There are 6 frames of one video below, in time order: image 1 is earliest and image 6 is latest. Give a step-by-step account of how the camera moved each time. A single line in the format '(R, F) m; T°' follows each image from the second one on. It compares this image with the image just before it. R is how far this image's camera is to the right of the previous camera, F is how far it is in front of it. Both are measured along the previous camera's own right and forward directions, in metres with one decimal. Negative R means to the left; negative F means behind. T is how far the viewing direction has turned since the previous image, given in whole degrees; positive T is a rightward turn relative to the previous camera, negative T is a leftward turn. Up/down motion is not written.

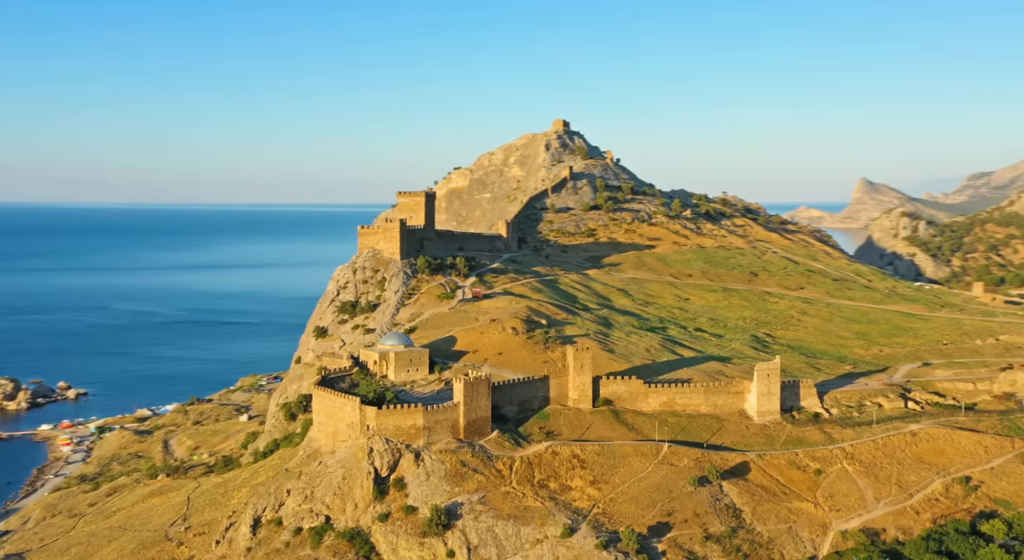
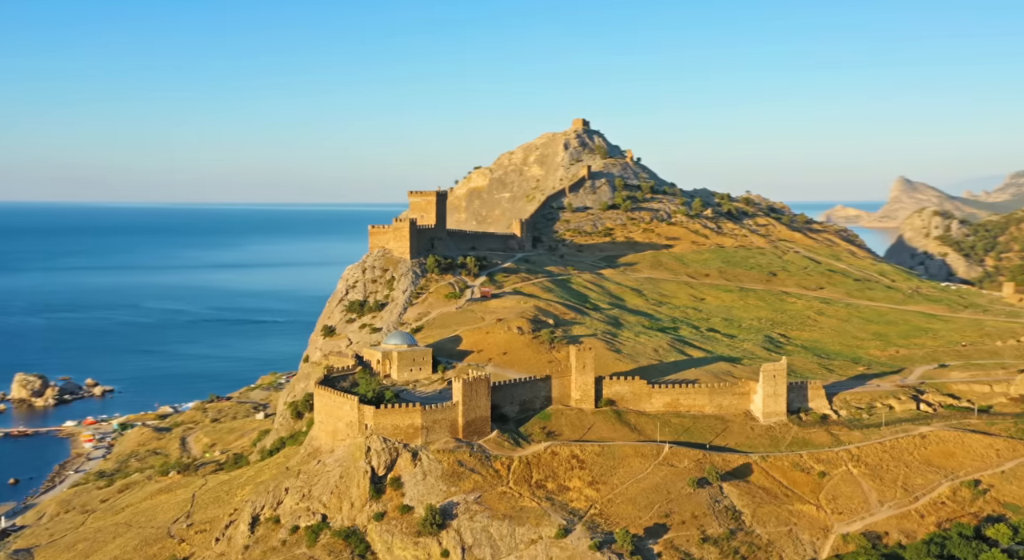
(+1.1, +0.1) m; -2°
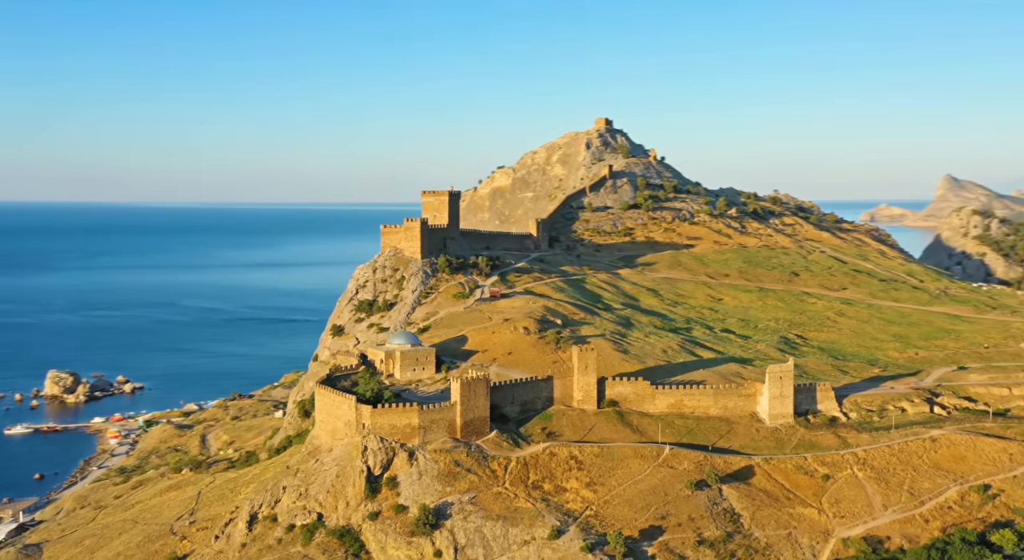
(+1.3, +0.1) m; -2°
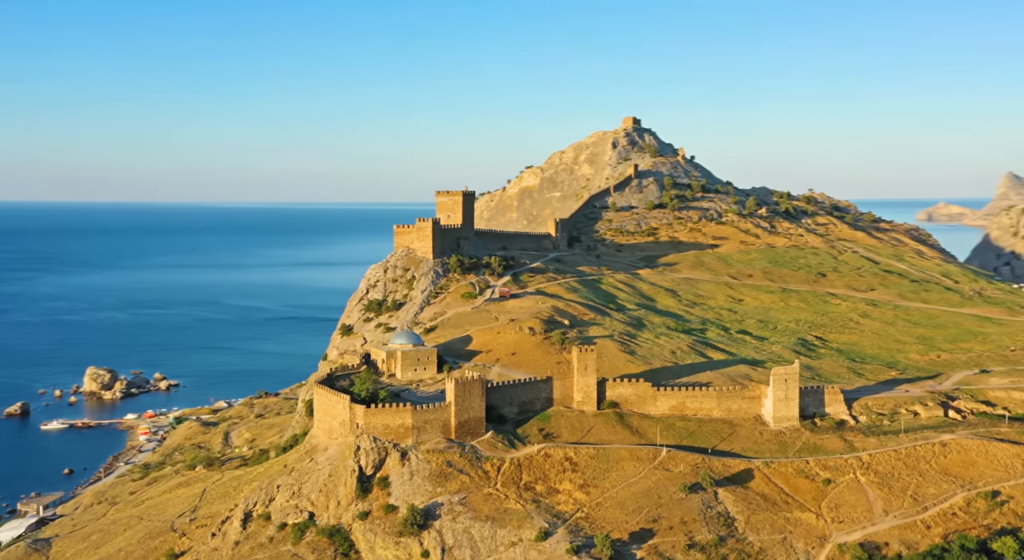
(+1.8, +0.1) m; -2°
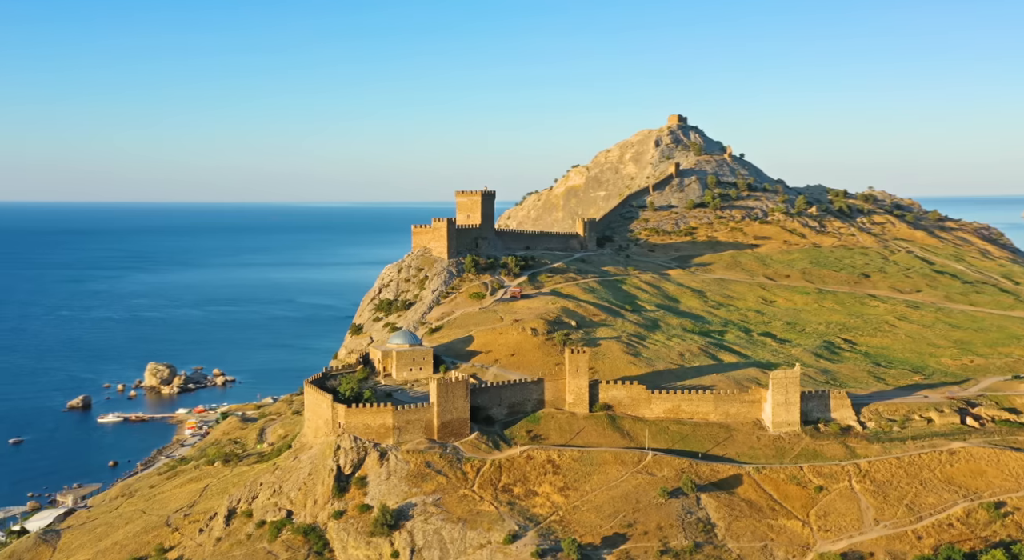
(+3.3, +0.2) m; -4°
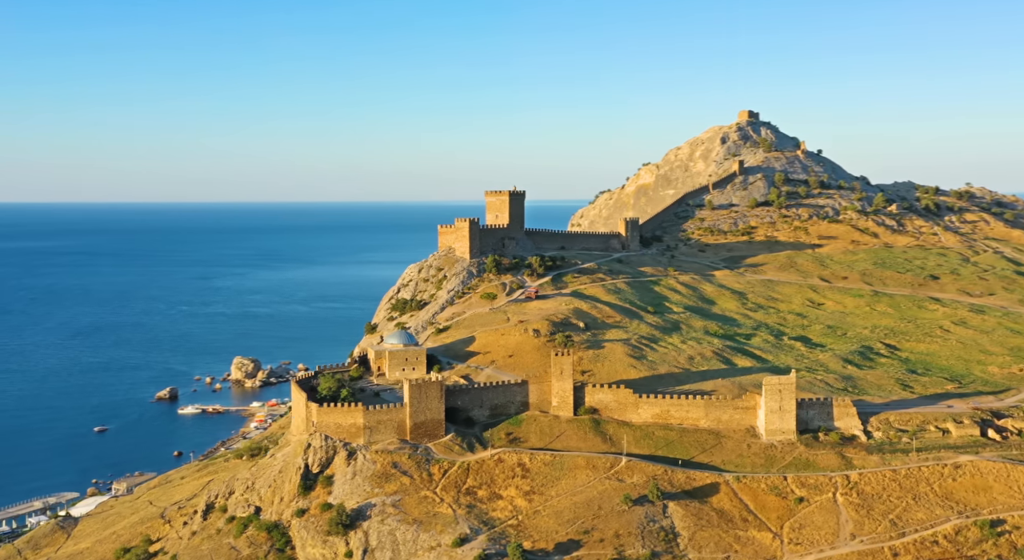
(+5.2, +0.4) m; -6°
